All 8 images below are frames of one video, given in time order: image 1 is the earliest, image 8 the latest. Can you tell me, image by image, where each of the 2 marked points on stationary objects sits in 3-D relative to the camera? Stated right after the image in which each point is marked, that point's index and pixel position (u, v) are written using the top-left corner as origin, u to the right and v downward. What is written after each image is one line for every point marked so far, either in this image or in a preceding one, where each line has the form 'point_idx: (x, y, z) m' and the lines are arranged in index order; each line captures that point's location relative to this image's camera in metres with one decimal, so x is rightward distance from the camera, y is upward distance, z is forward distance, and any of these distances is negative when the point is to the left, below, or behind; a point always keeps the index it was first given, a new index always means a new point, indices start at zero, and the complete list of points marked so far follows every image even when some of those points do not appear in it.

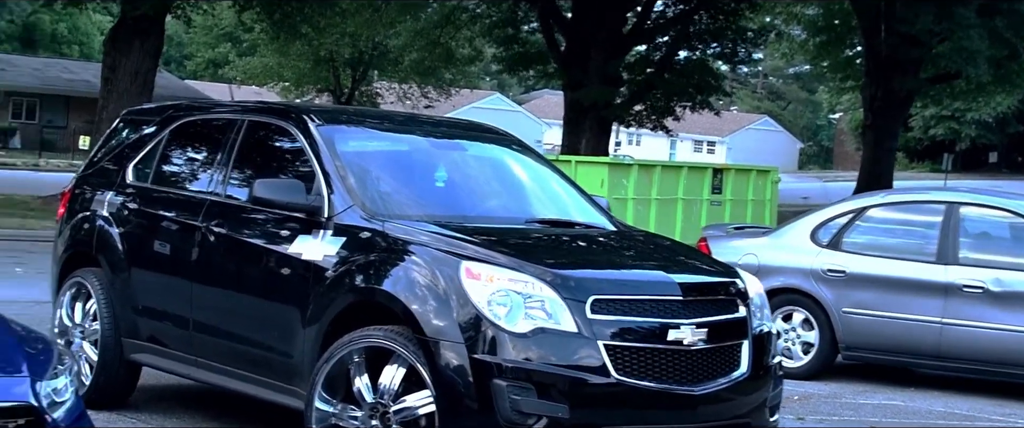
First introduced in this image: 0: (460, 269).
0: (-0.2, -0.2, +4.8) m
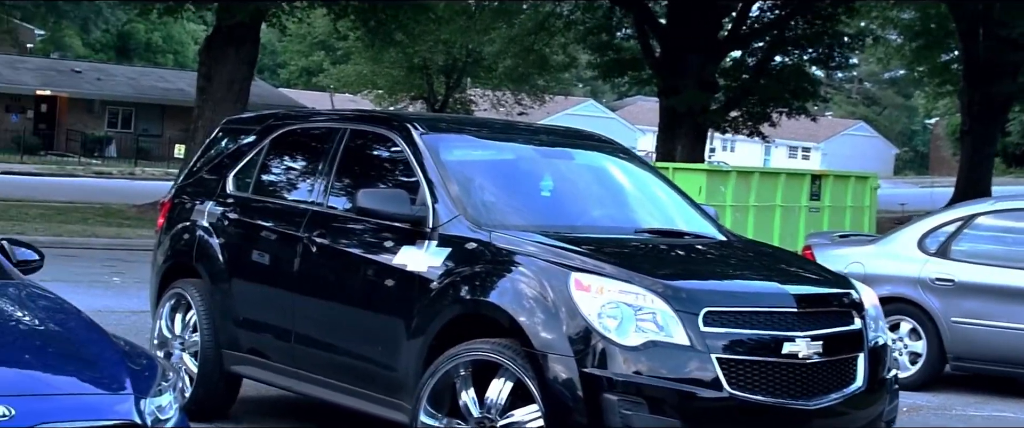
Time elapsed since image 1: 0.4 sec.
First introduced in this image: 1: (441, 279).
0: (+0.3, -0.3, +4.5) m
1: (-0.3, -0.3, +4.9) m
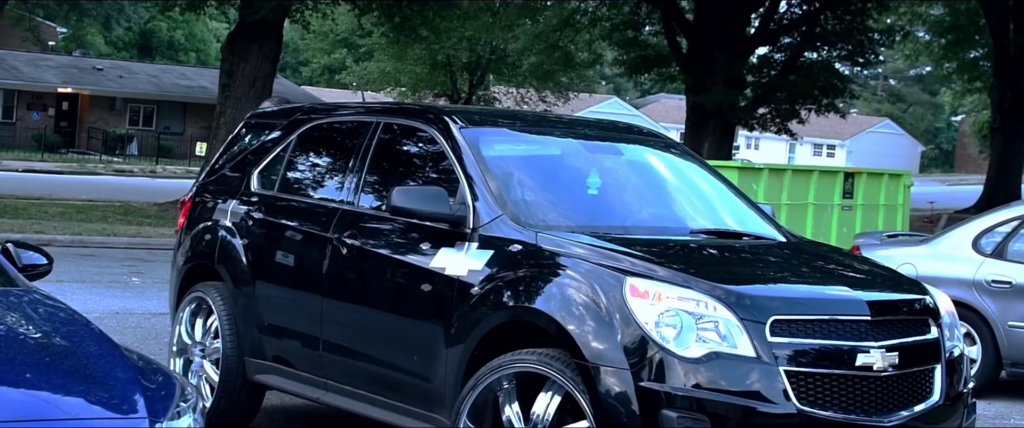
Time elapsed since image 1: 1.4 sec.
0: (+0.4, -0.3, +4.2) m
1: (-0.1, -0.3, +4.5) m
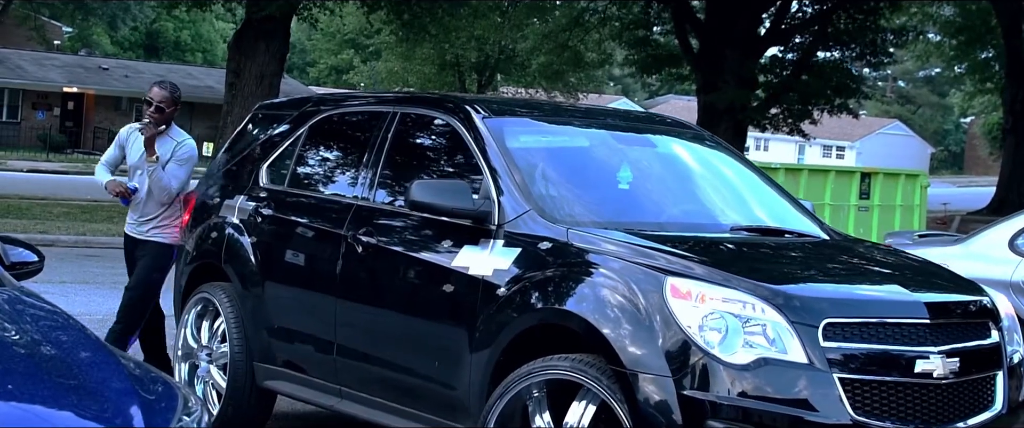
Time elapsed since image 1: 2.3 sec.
0: (+0.5, -0.3, +3.8) m
1: (0.0, -0.3, +4.2) m
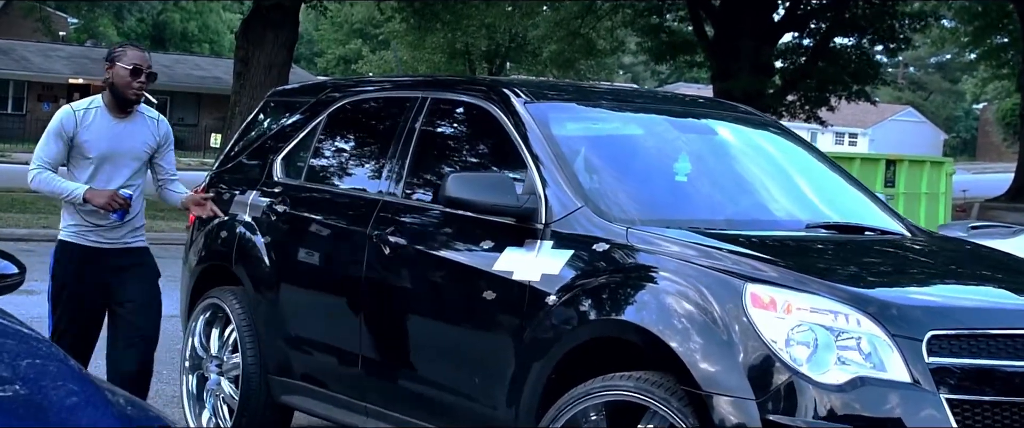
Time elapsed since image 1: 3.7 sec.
0: (+0.7, -0.2, +3.4) m
1: (+0.2, -0.3, +3.8) m
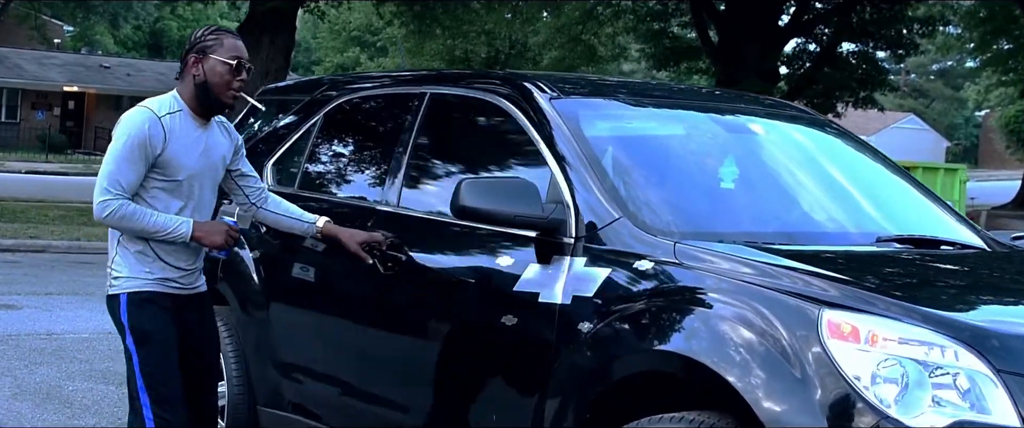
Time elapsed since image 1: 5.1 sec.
0: (+0.8, -0.3, +2.8) m
1: (+0.2, -0.3, +3.2) m
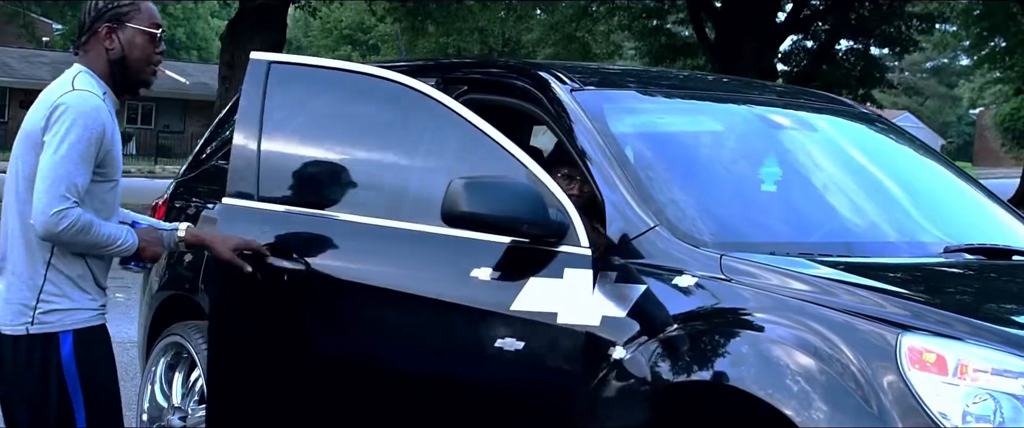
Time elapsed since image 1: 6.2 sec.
0: (+0.8, -0.3, +2.4) m
1: (+0.3, -0.3, +2.8) m
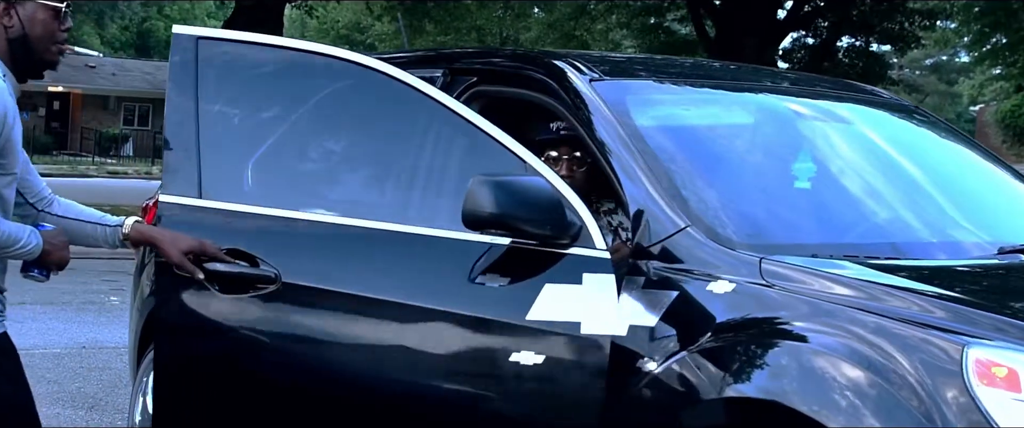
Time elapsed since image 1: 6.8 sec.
0: (+0.9, -0.3, +2.2) m
1: (+0.3, -0.3, +2.6) m
